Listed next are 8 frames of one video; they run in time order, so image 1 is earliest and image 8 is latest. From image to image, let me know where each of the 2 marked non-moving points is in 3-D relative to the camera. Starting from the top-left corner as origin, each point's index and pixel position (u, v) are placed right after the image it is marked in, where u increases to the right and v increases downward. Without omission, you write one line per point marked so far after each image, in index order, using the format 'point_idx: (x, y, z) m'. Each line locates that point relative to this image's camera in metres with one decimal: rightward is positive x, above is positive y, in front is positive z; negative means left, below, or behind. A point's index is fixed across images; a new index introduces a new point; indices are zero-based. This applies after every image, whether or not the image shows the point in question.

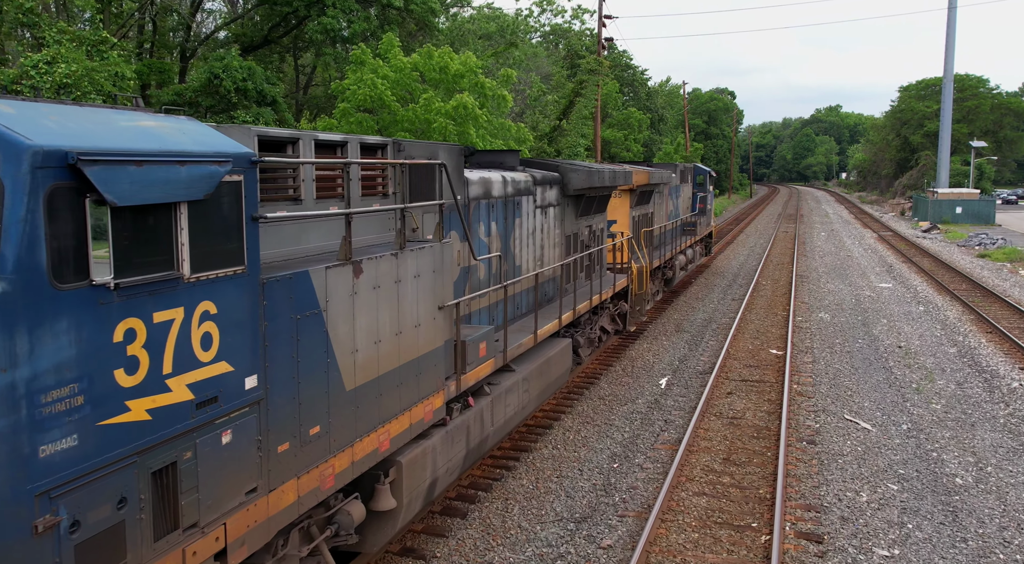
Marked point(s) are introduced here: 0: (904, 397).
0: (+4.9, -1.4, +12.2) m
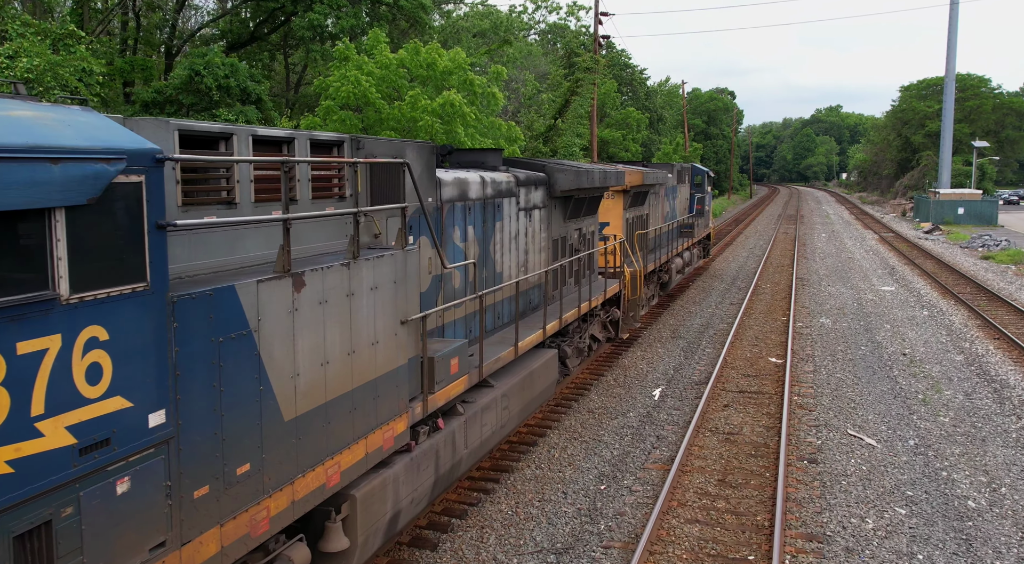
0: (+4.7, -1.5, +11.6) m
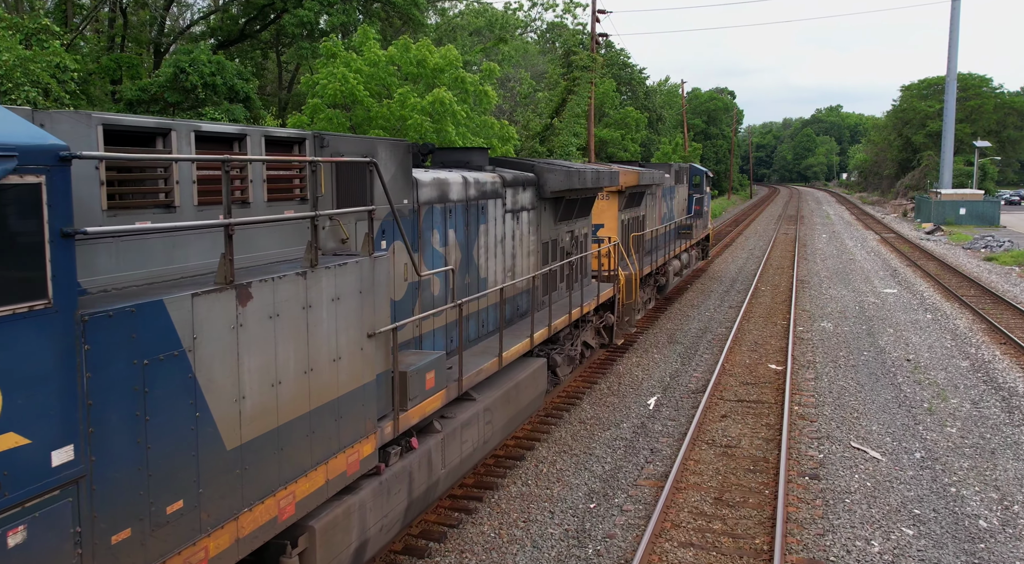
0: (+4.6, -1.6, +11.1) m
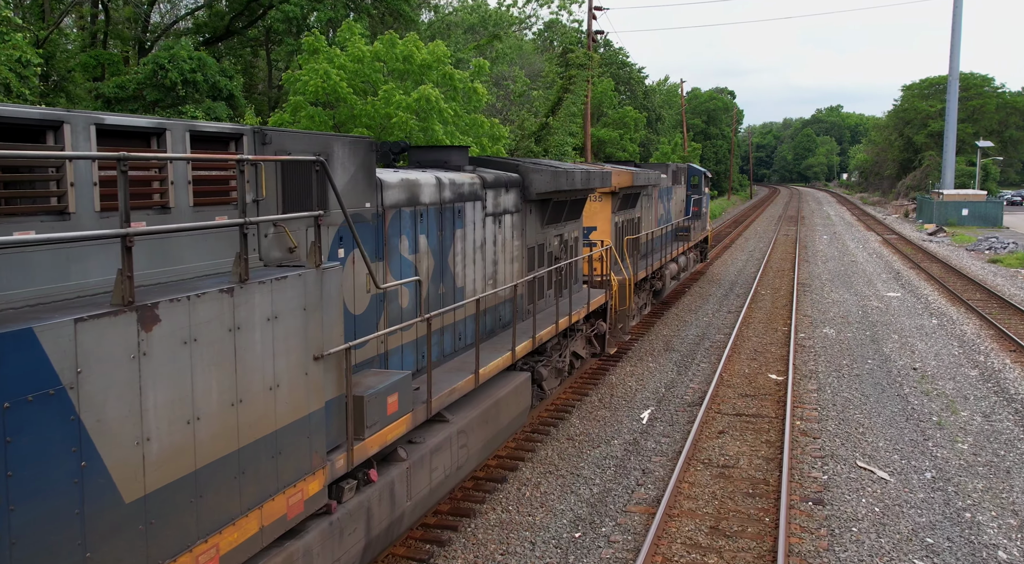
0: (+4.5, -1.6, +10.5) m
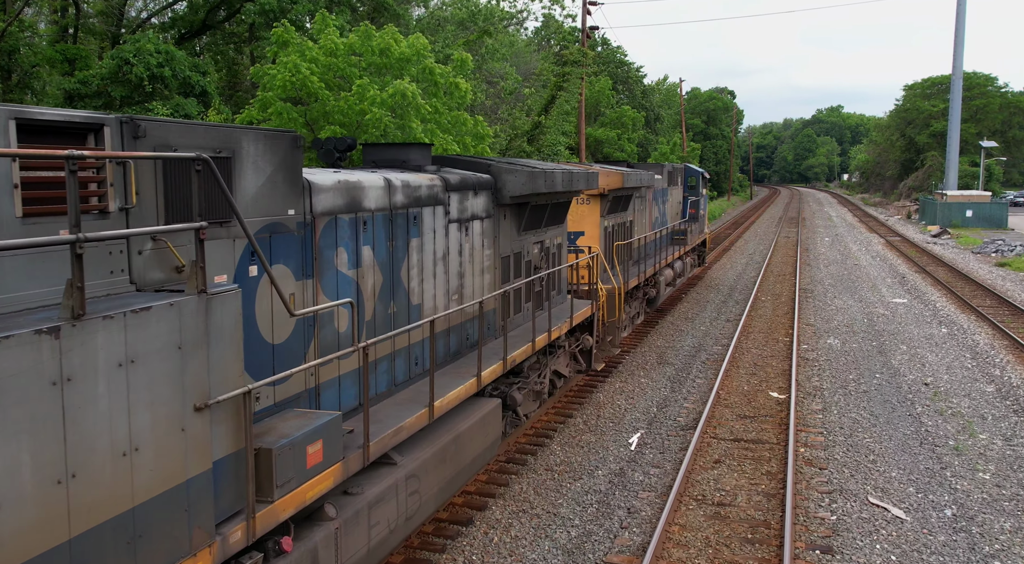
0: (+4.2, -1.8, +9.5) m
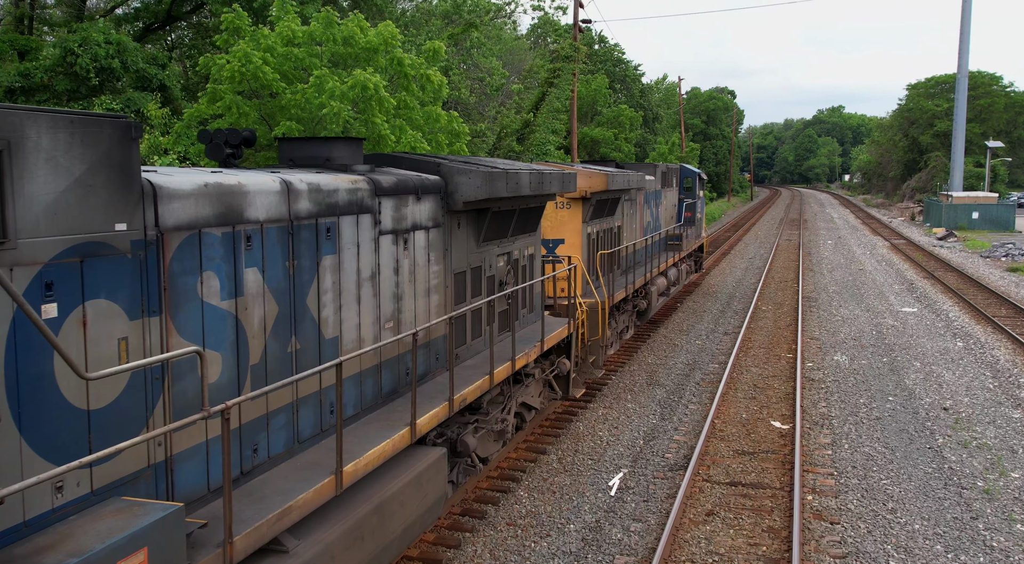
0: (+3.9, -1.9, +8.2) m
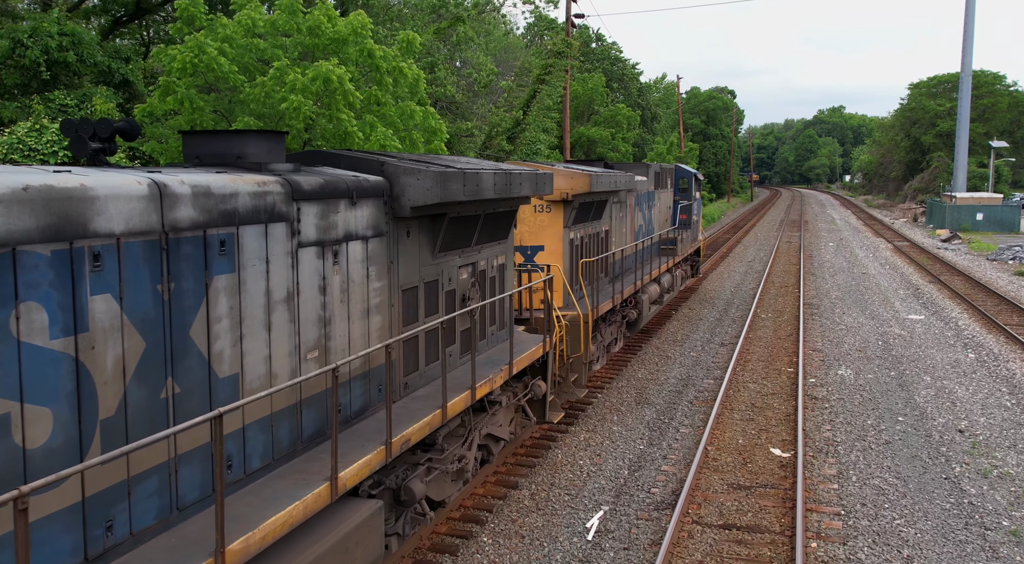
0: (+3.6, -2.0, +7.2) m
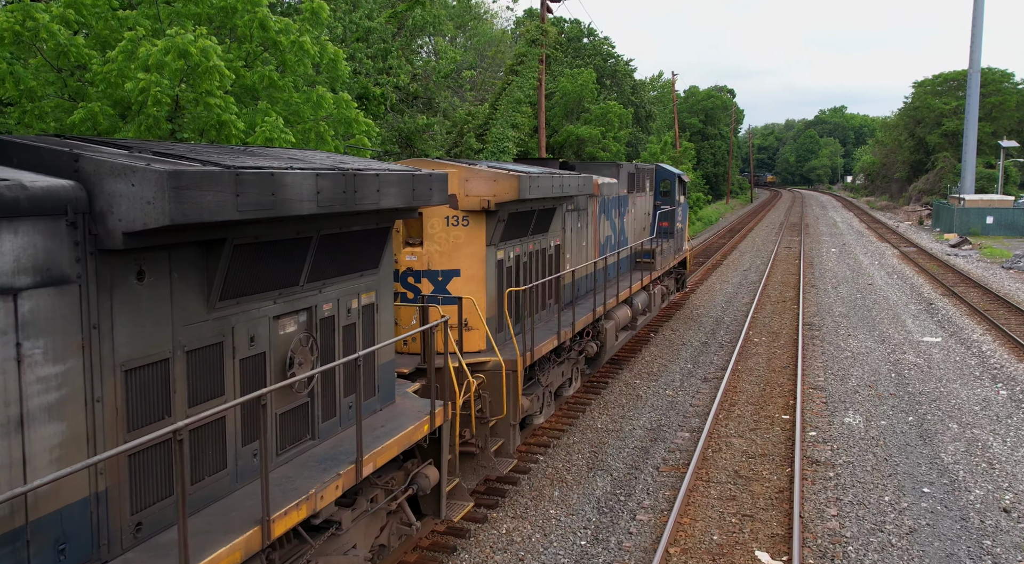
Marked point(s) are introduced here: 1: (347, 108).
0: (+2.8, -2.3, +4.7) m
1: (-1.9, +2.0, +11.3) m
